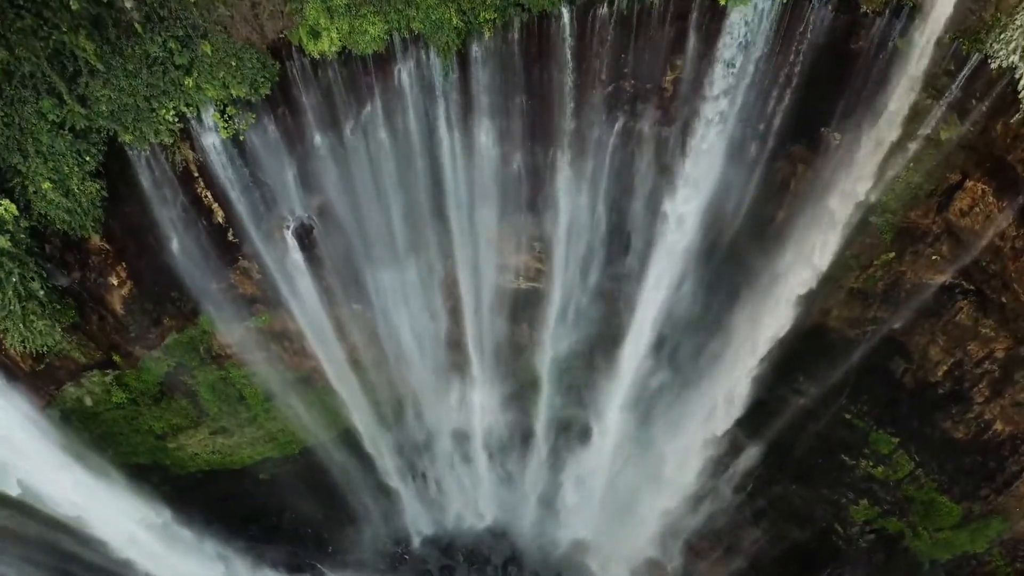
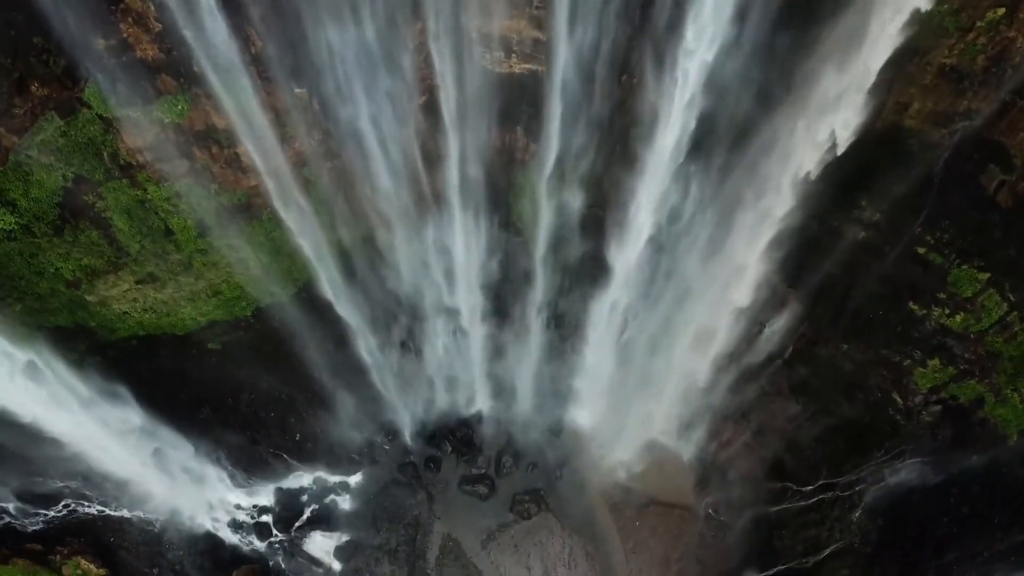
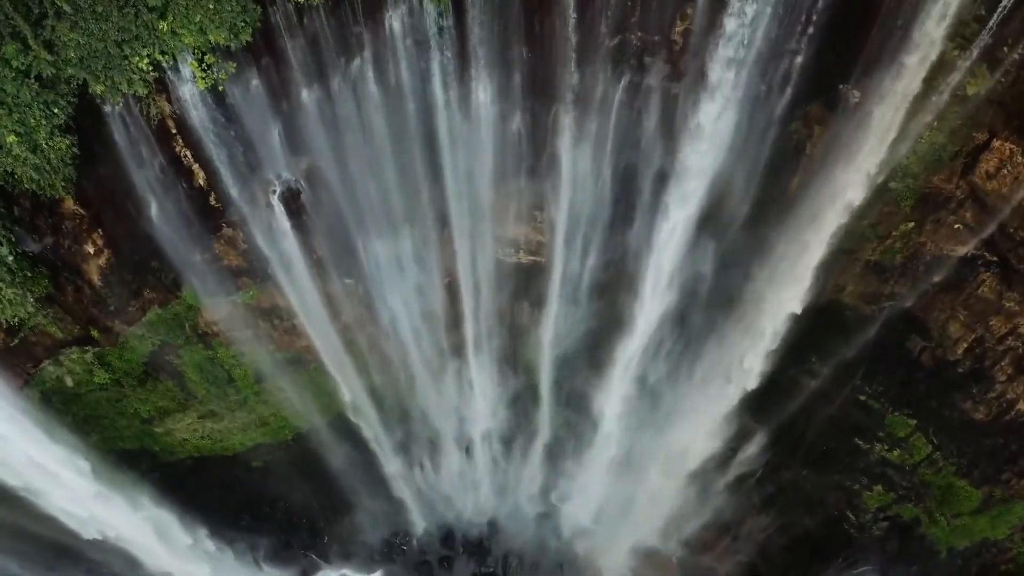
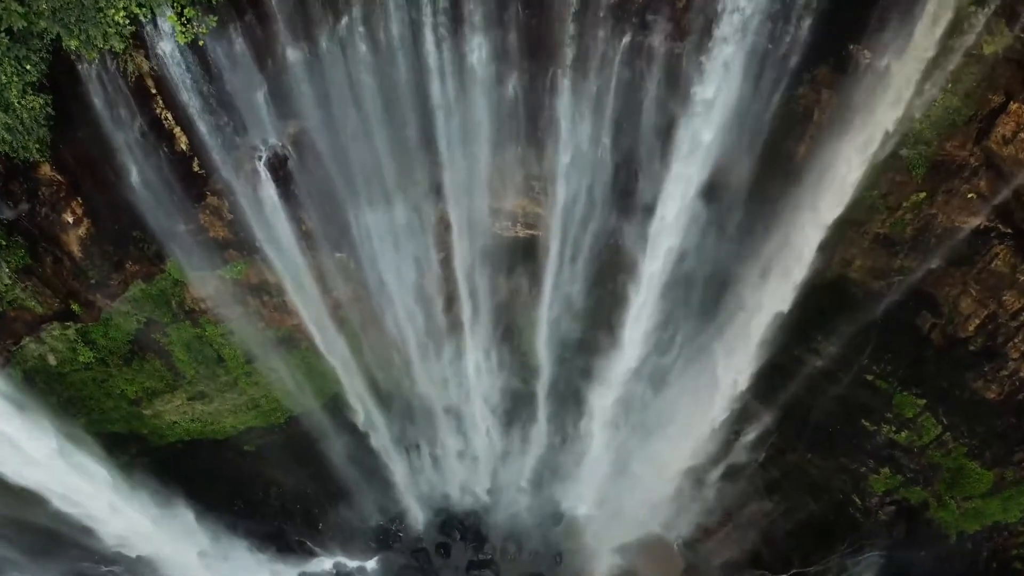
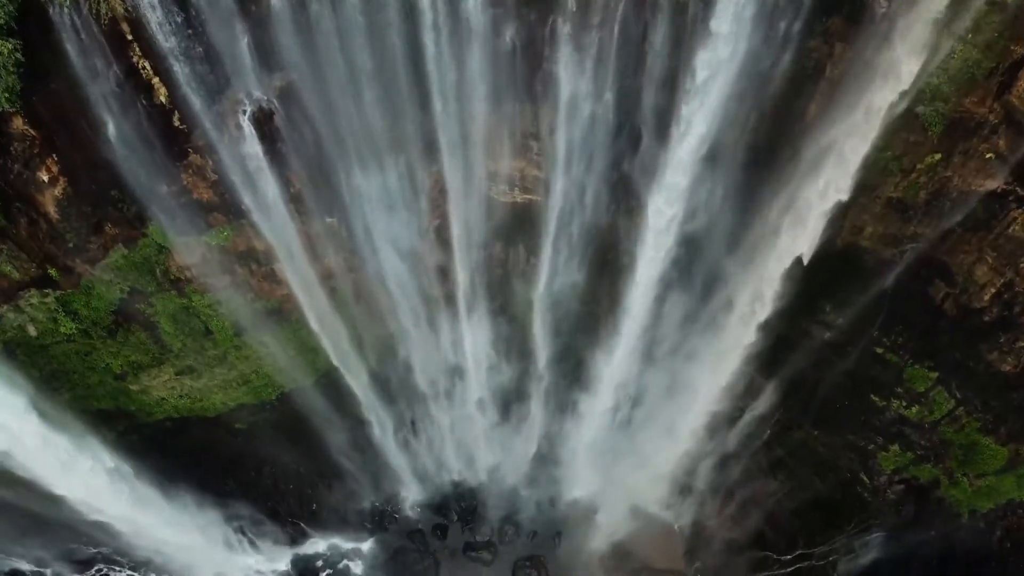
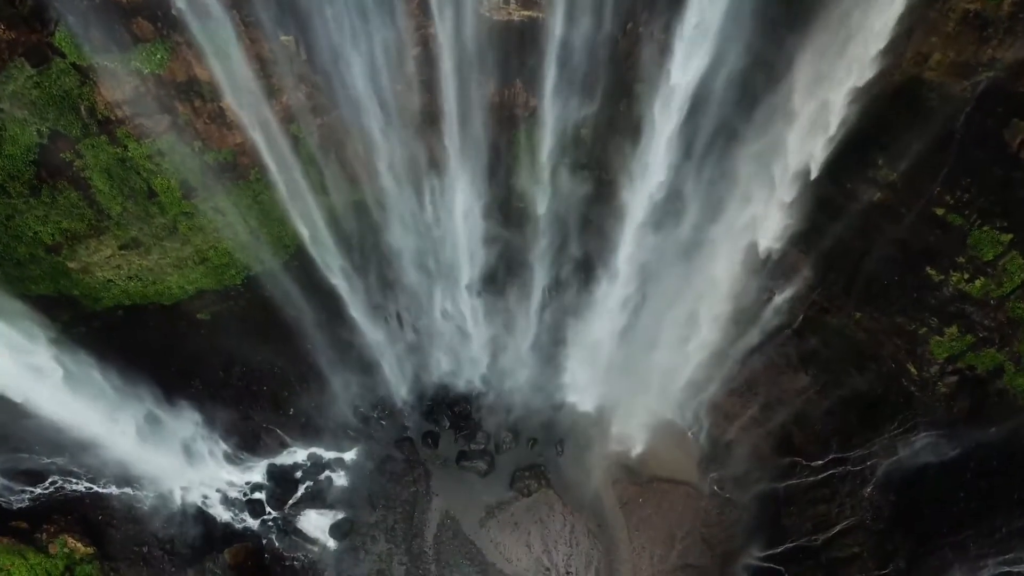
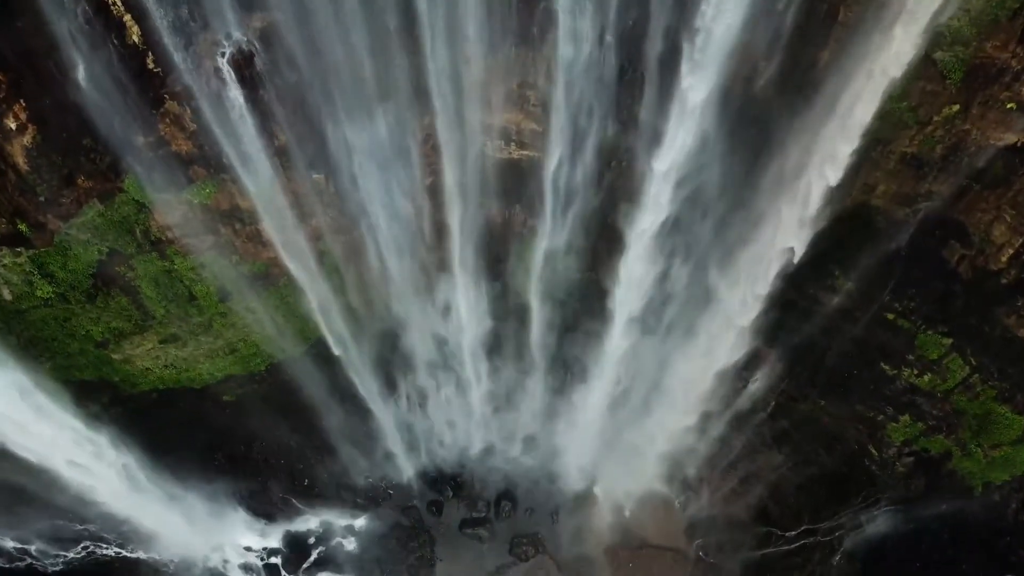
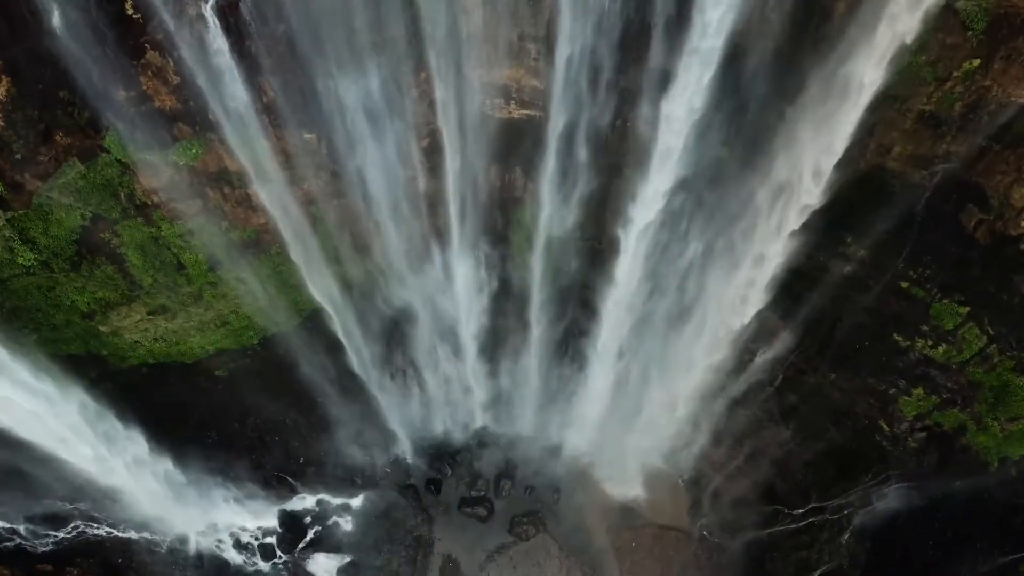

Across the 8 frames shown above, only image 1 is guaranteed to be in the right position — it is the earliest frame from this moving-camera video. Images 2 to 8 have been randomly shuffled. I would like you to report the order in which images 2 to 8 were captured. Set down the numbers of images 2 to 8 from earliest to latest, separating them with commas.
3, 4, 5, 7, 8, 2, 6
